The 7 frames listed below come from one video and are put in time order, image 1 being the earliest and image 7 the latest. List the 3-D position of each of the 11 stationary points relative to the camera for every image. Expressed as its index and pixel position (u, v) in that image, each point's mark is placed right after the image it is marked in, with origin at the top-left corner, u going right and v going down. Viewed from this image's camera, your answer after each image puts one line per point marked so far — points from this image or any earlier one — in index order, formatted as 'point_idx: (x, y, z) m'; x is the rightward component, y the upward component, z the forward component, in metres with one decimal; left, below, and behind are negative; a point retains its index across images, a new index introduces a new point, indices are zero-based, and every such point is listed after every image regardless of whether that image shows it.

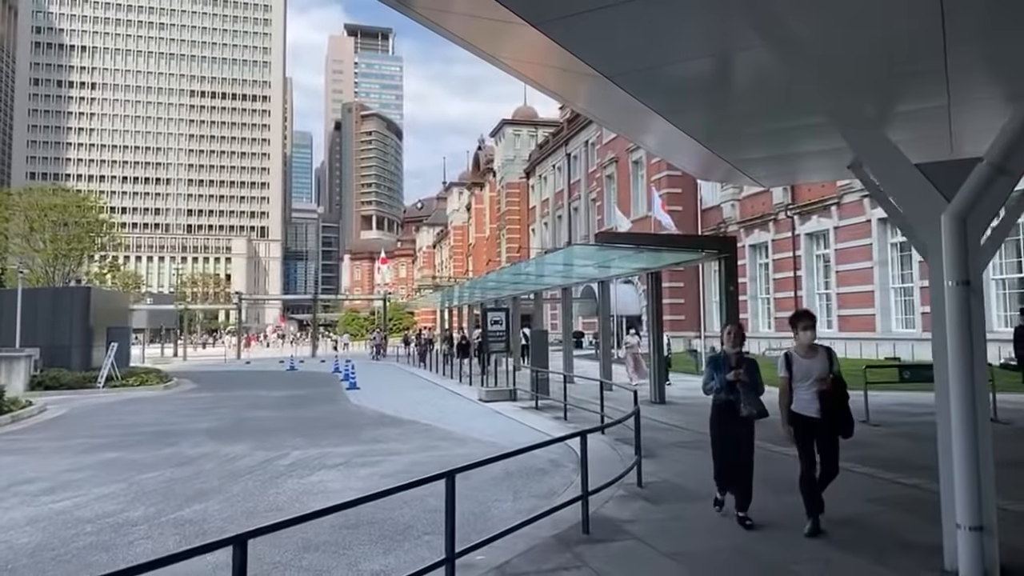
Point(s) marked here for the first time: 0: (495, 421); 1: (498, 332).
0: (-0.4, -2.8, +15.4) m
1: (-0.4, -1.2, +19.2) m
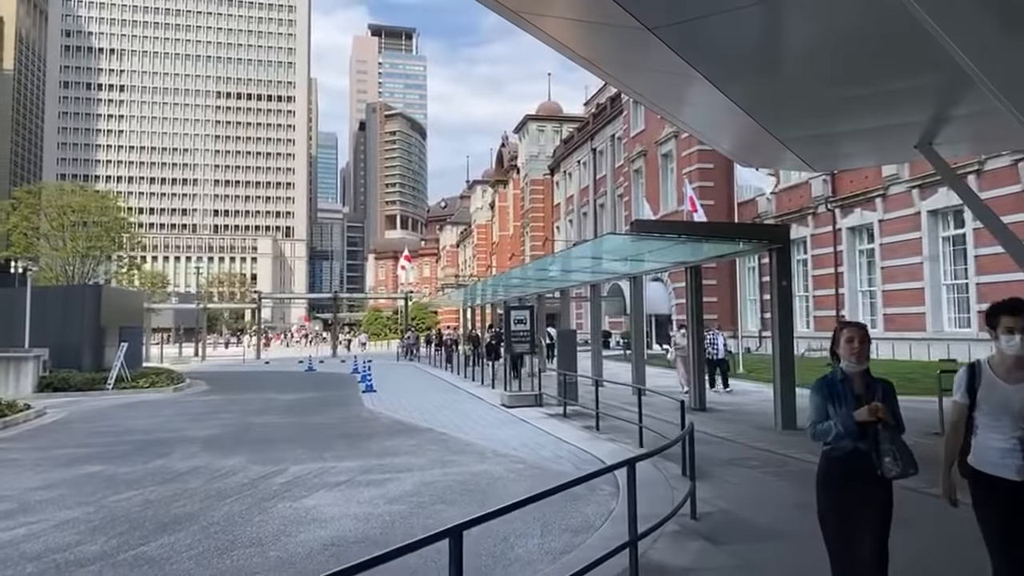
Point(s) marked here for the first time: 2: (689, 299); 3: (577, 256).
0: (+0.1, -2.7, +13.9) m
1: (+0.2, -1.1, +17.7) m
2: (+4.0, -0.3, +16.7) m
3: (+1.2, +0.8, +17.7) m
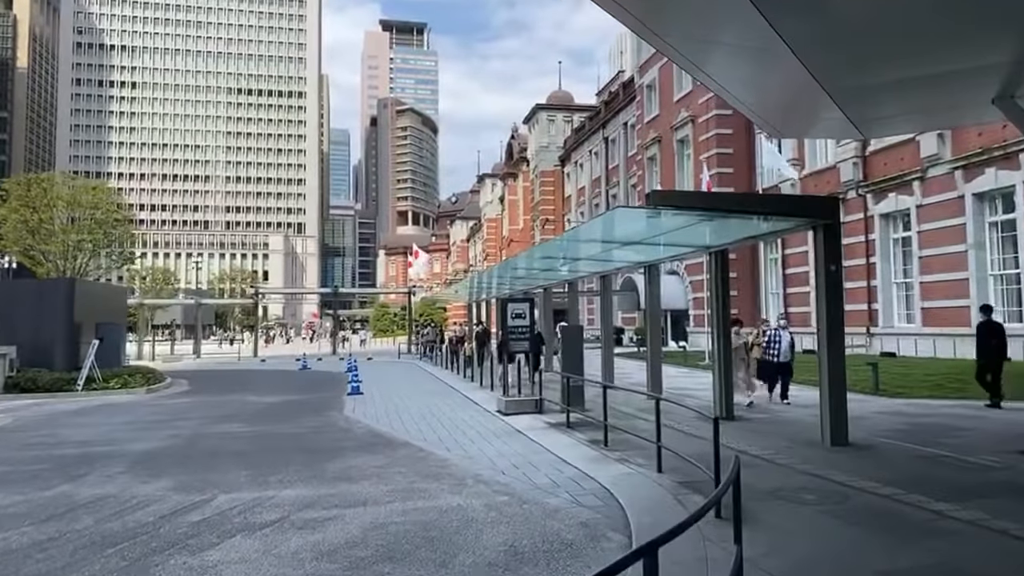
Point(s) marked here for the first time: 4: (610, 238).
0: (0.0, -2.5, +11.7) m
1: (+0.2, -0.8, +15.4) m
2: (+3.9, 0.0, +14.4) m
3: (+1.1, +1.0, +15.4) m
4: (+1.7, +1.0, +14.9) m
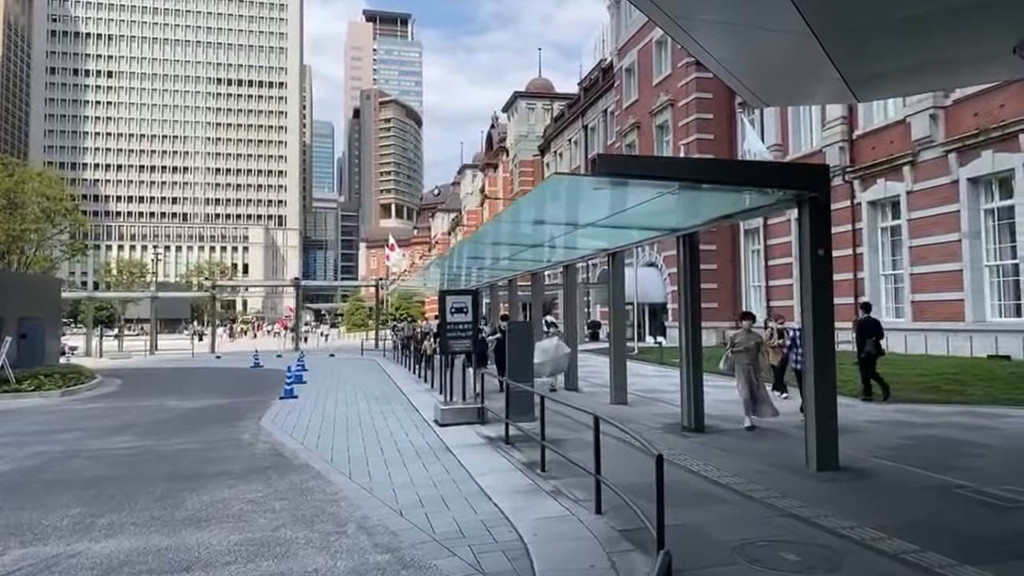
0: (-1.0, -2.3, +9.6) m
1: (-0.9, -0.7, +13.4) m
2: (+2.8, +0.1, +12.3) m
3: (0.0, +1.2, +13.3) m
4: (+0.6, +1.2, +12.8) m
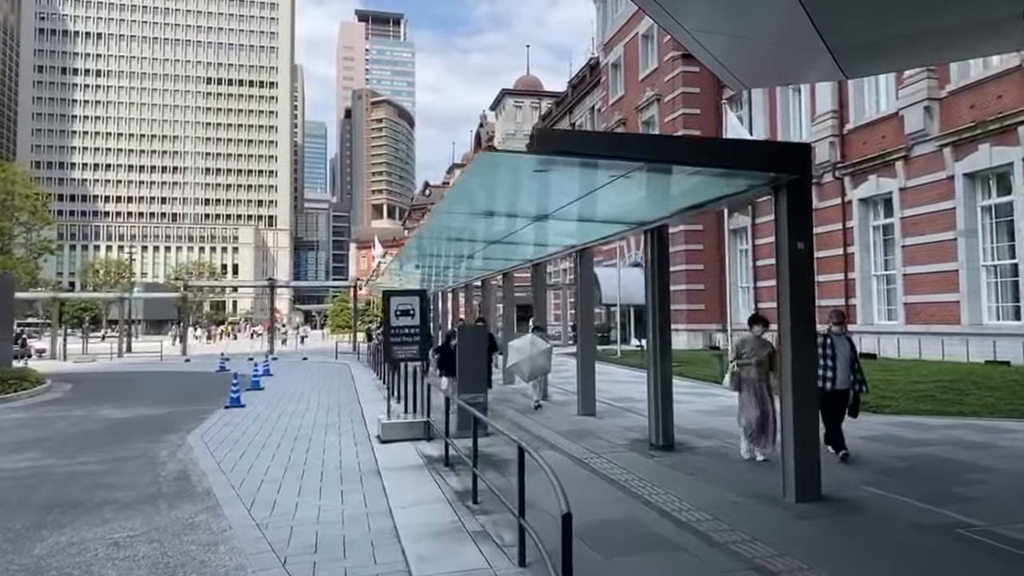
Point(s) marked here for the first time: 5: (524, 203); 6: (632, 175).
0: (-1.8, -2.3, +8.2) m
1: (-1.7, -0.7, +12.0) m
2: (+2.0, +0.1, +11.0) m
3: (-0.8, +1.2, +12.0) m
4: (-0.2, +1.2, +11.5) m
5: (+0.1, +1.2, +10.6) m
6: (+1.3, +1.3, +8.2) m
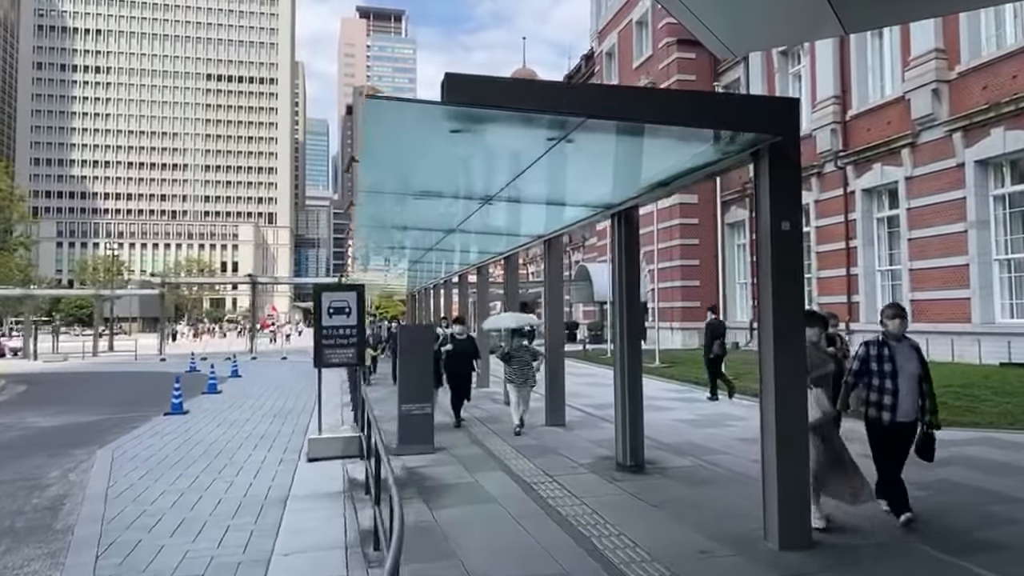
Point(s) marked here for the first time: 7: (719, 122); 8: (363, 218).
0: (-2.5, -2.3, +6.7) m
1: (-2.4, -0.6, +10.5) m
2: (+1.3, +0.2, +9.5) m
3: (-1.5, +1.3, +10.4) m
4: (-0.9, +1.3, +9.9) m
5: (-0.6, +1.3, +9.0) m
6: (+0.6, +1.3, +6.7) m
7: (+1.7, +1.3, +5.9) m
8: (-2.5, +1.2, +12.6) m
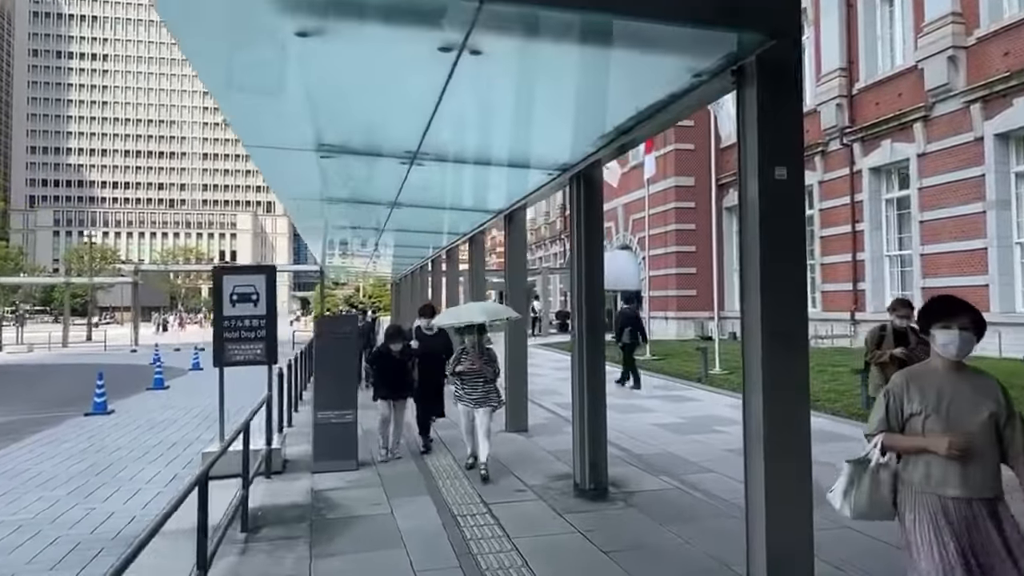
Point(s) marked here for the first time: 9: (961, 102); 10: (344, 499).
0: (-3.2, -2.1, +5.0) m
1: (-3.1, -0.4, +8.7) m
2: (+0.6, +0.4, +7.7) m
3: (-2.1, +1.5, +8.6) m
4: (-1.6, +1.5, +8.1) m
5: (-1.3, +1.5, +7.2) m
6: (-0.1, +1.5, +4.9) m
7: (+1.0, +1.5, +4.1) m
8: (-3.2, +1.5, +10.8) m
9: (+12.0, +5.0, +19.8) m
10: (-1.6, -2.0, +7.2) m
